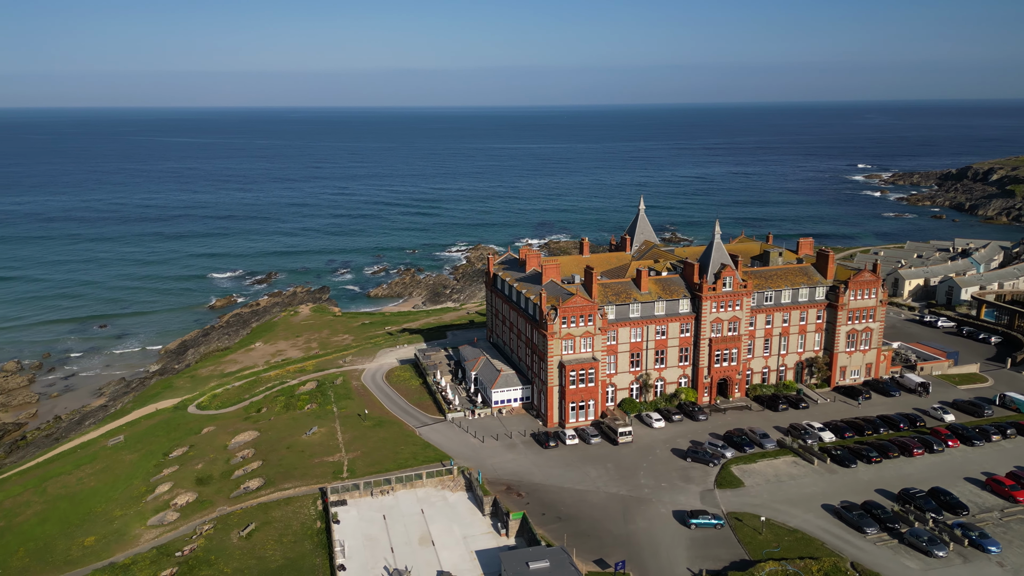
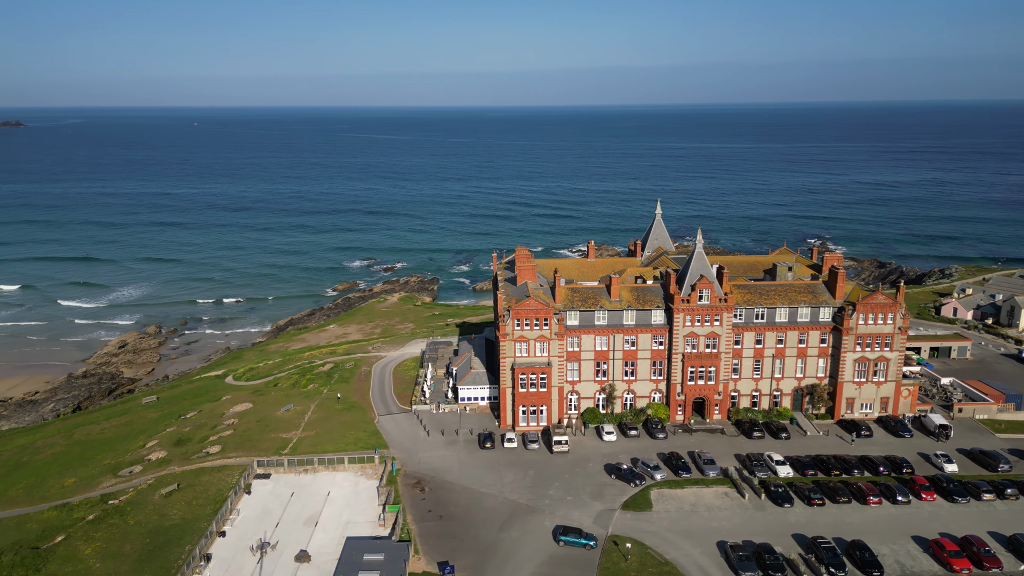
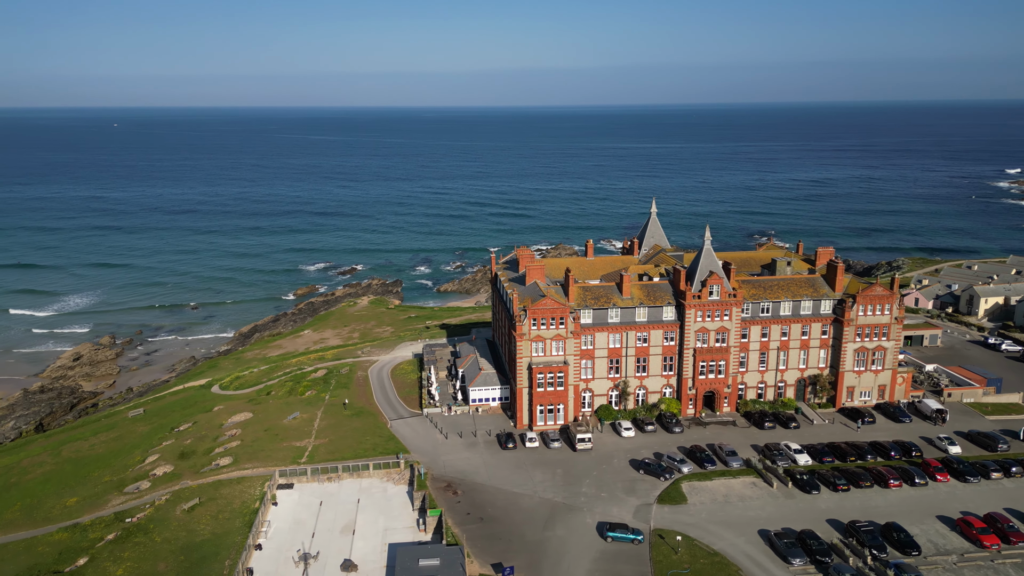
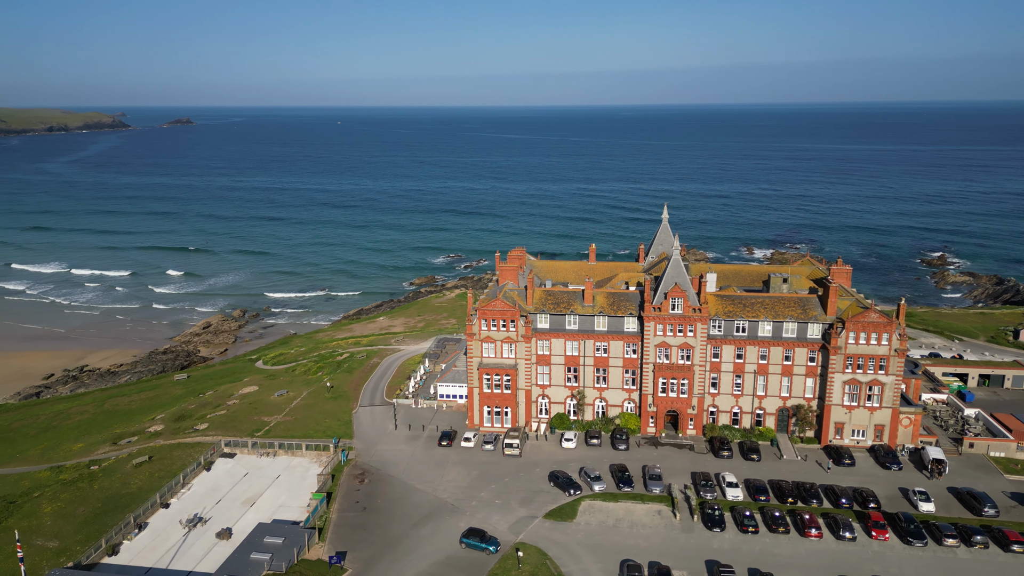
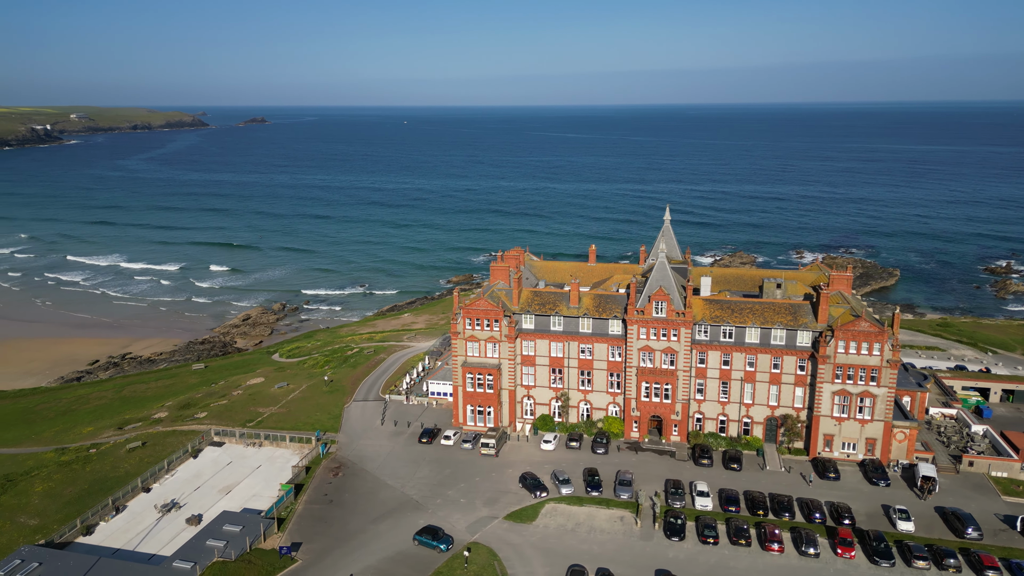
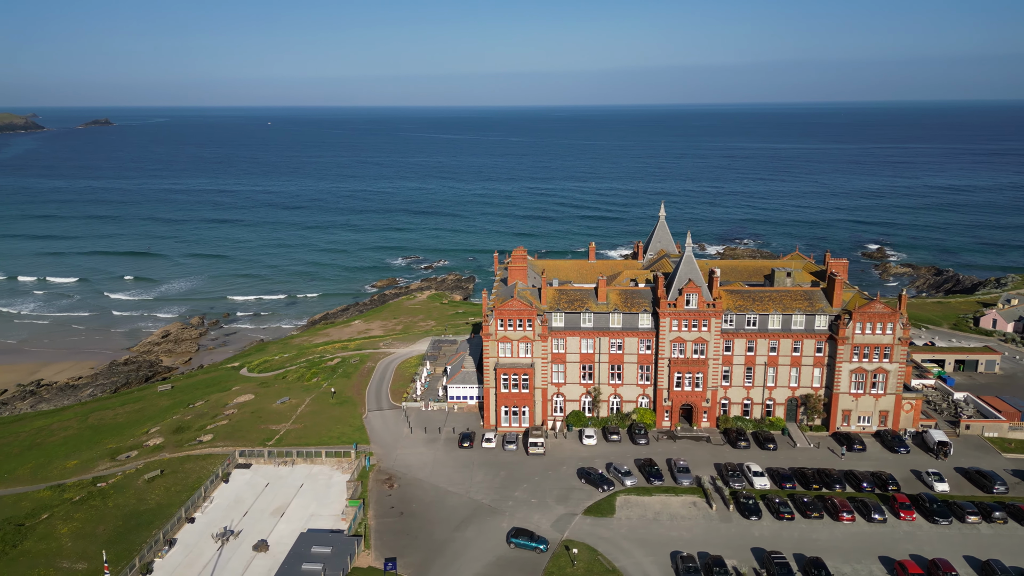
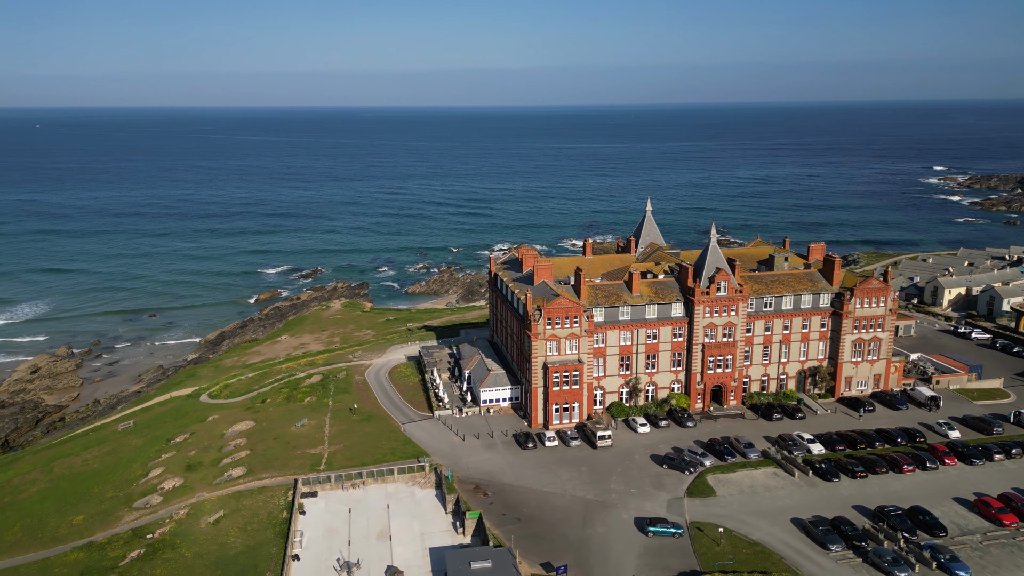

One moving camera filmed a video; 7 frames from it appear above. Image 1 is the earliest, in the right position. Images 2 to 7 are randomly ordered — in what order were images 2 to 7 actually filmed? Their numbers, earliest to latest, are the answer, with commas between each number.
7, 3, 2, 6, 4, 5
